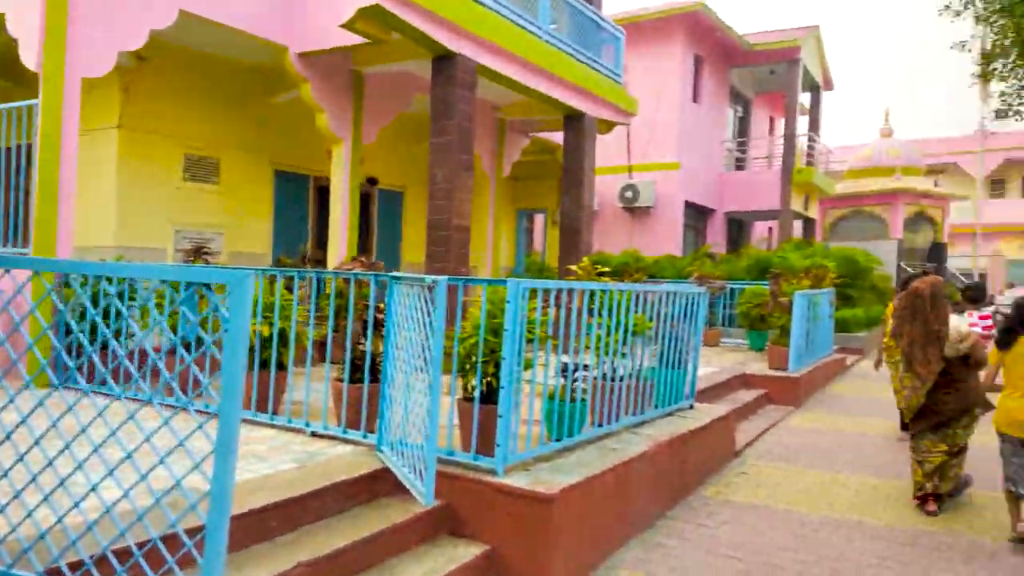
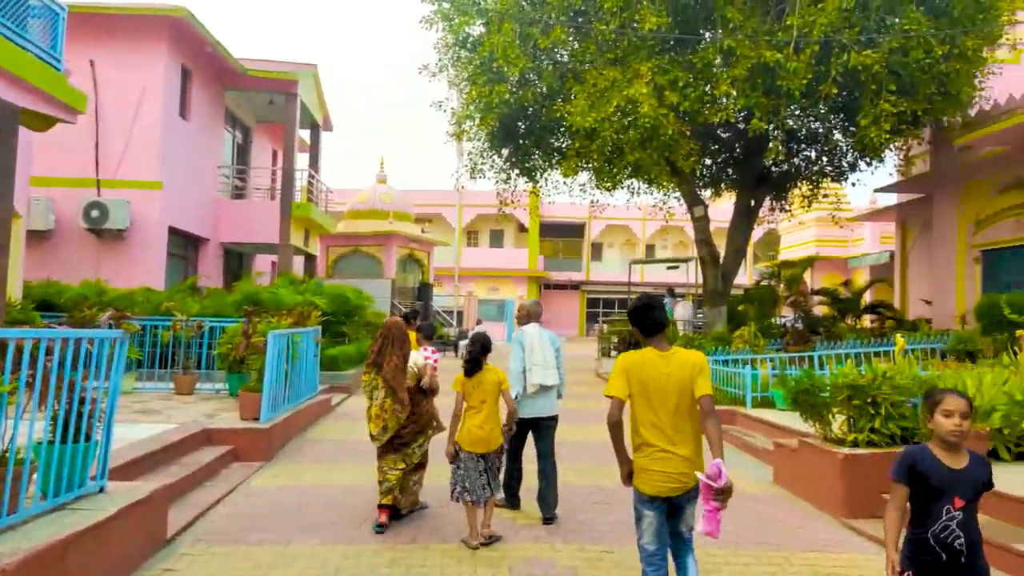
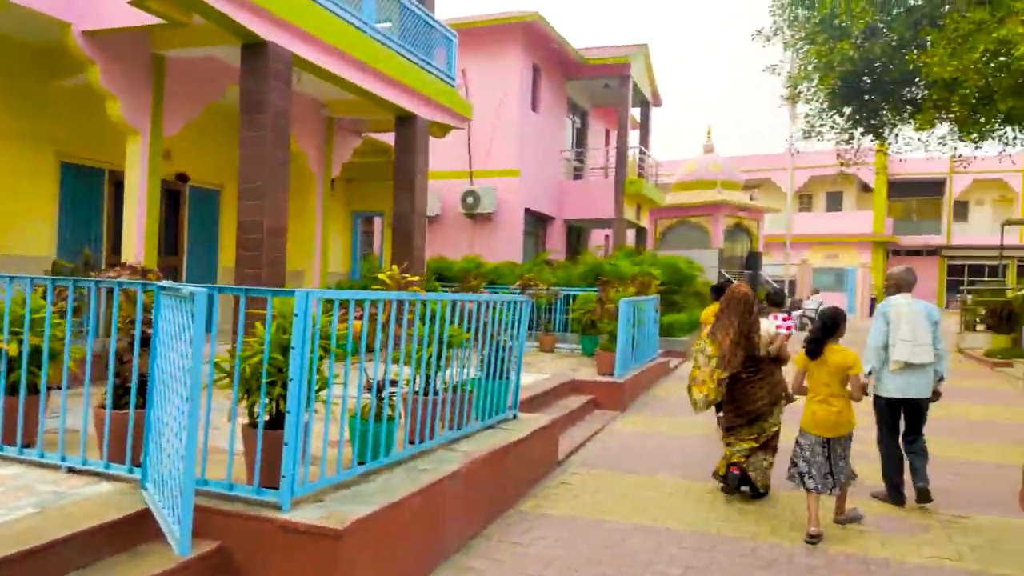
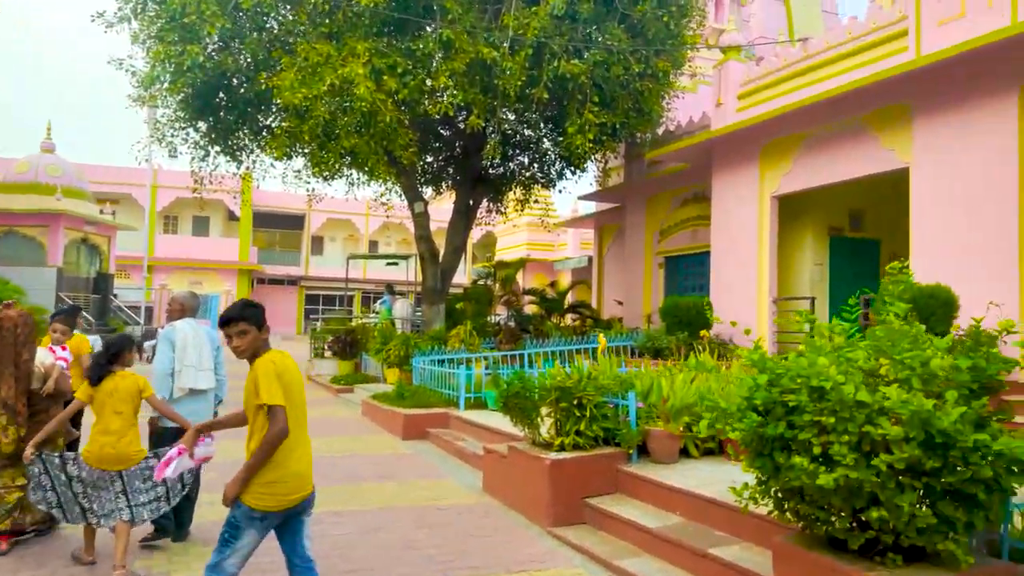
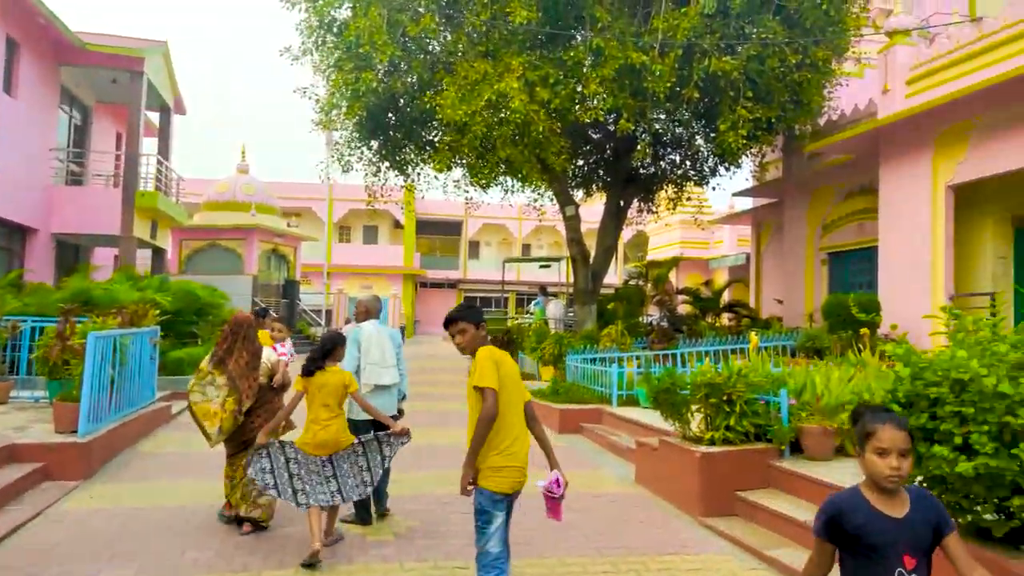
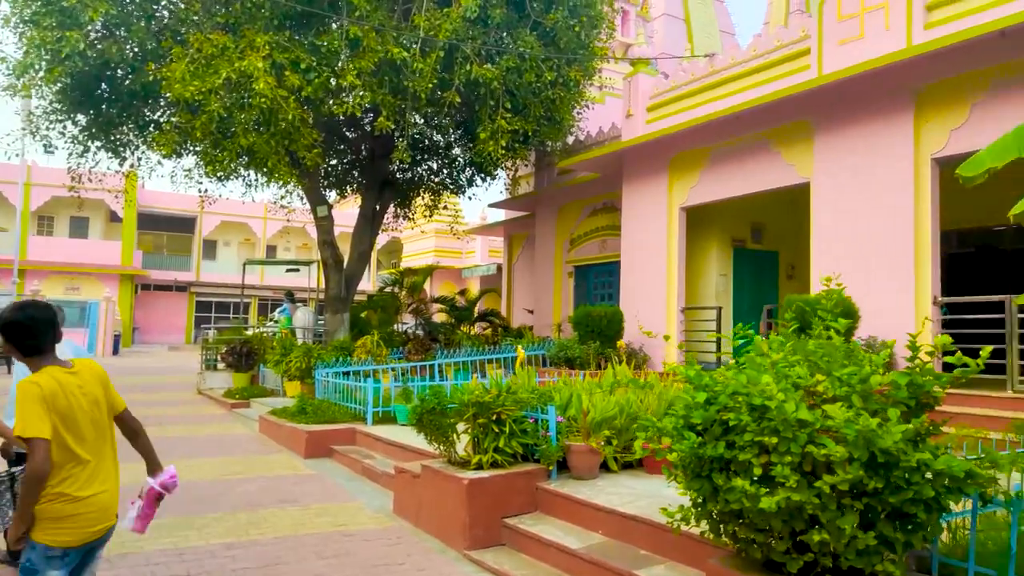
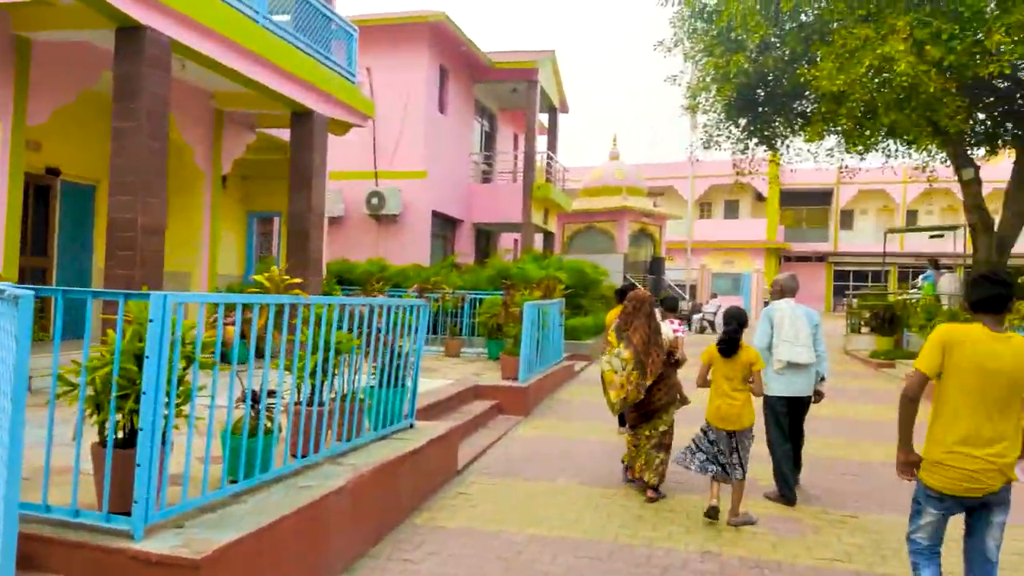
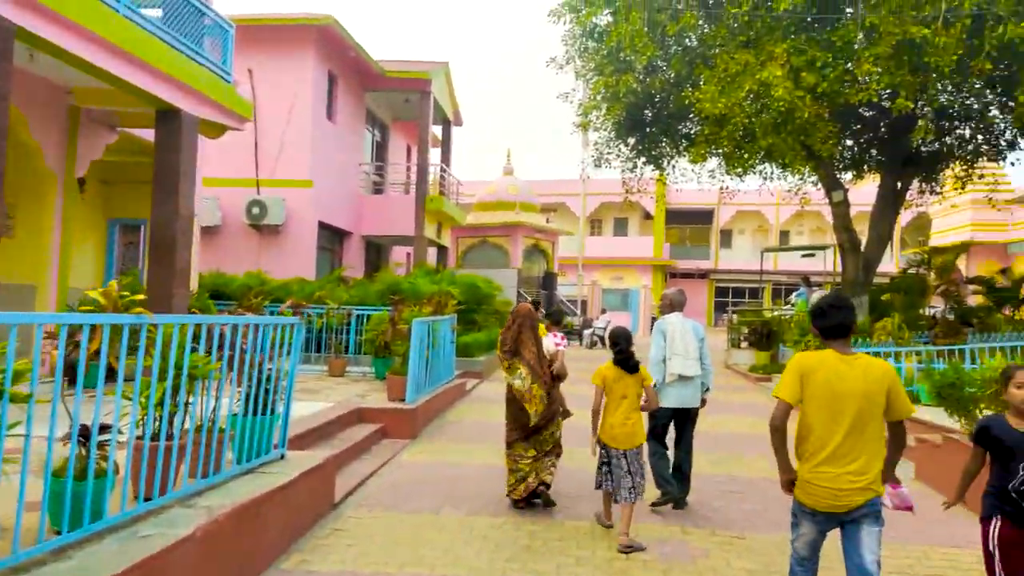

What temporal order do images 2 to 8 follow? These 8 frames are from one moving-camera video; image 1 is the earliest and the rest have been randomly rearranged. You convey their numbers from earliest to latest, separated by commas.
3, 7, 8, 2, 5, 4, 6
